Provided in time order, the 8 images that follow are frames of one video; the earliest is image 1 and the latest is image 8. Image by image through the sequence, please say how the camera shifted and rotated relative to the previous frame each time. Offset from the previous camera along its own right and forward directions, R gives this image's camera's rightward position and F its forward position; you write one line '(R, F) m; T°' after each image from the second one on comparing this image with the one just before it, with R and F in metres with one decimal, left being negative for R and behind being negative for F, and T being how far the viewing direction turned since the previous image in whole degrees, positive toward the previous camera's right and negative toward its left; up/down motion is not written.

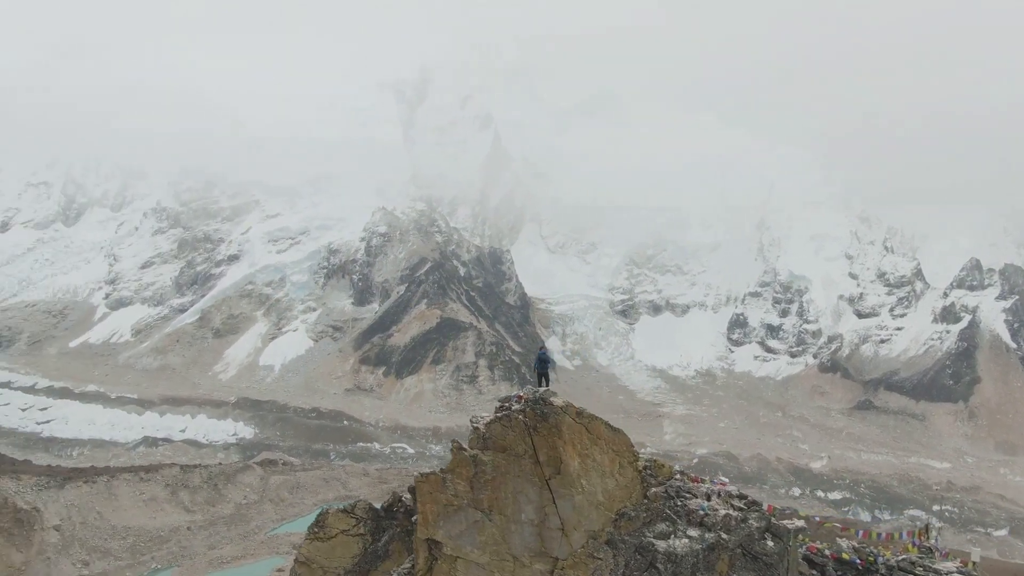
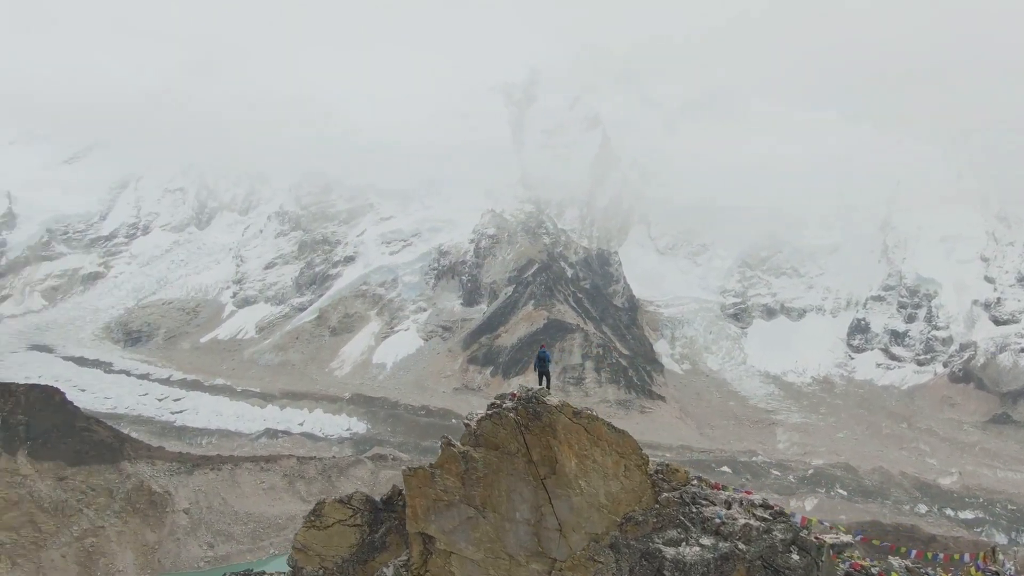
(+0.4, 0.0) m; -8°
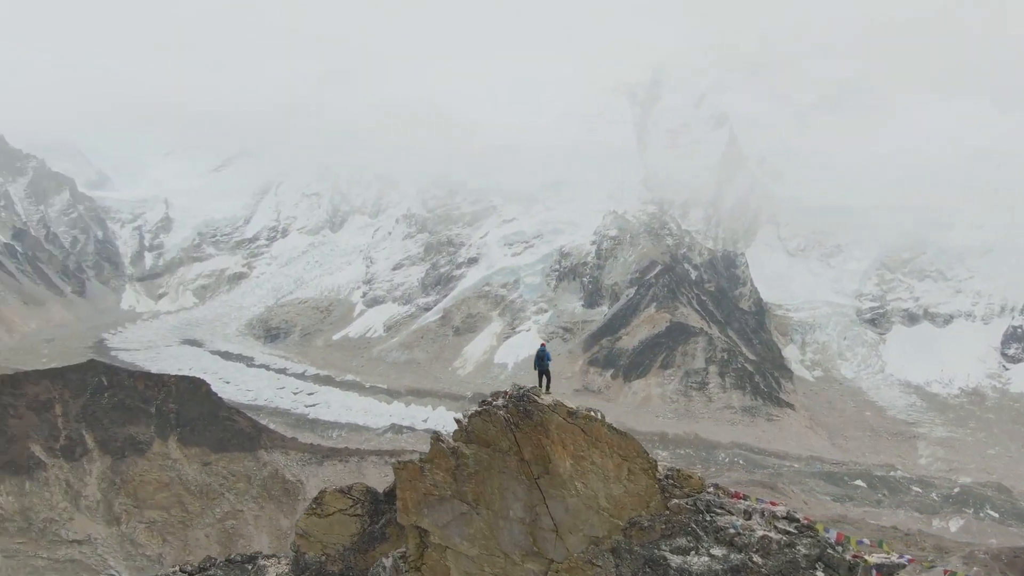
(+0.5, 0.0) m; -9°
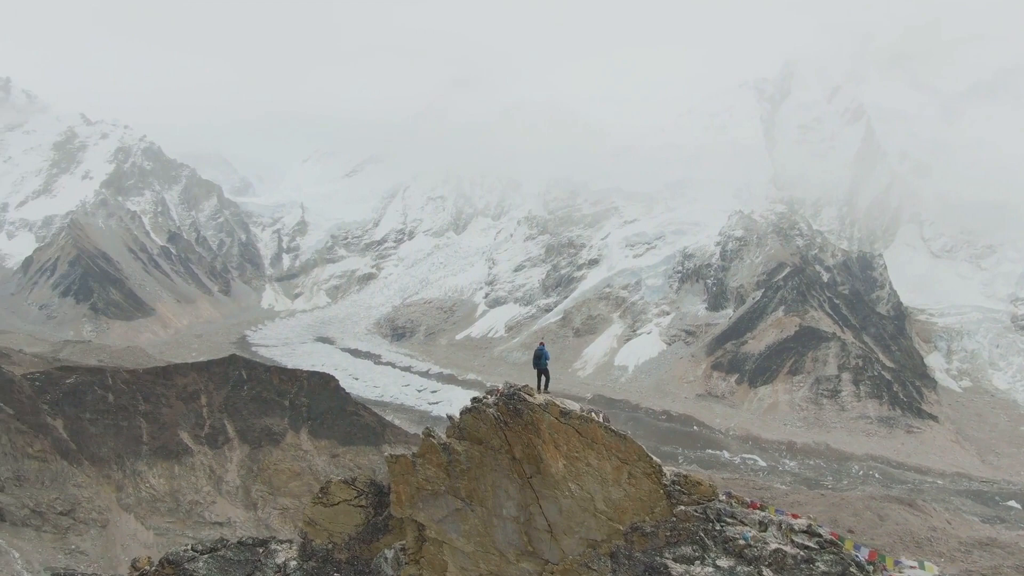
(+0.5, 0.0) m; -9°
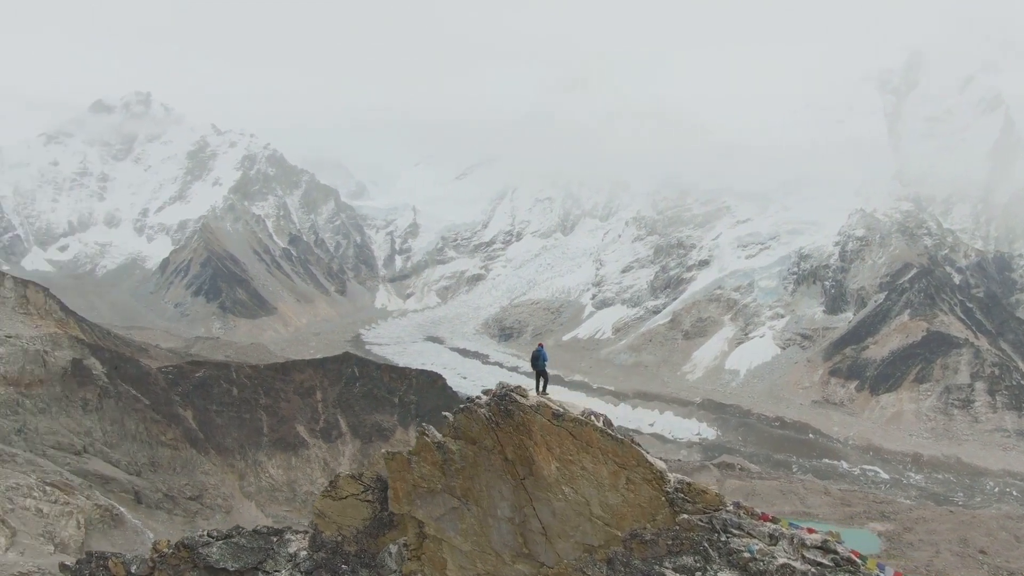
(+0.5, 0.0) m; -8°
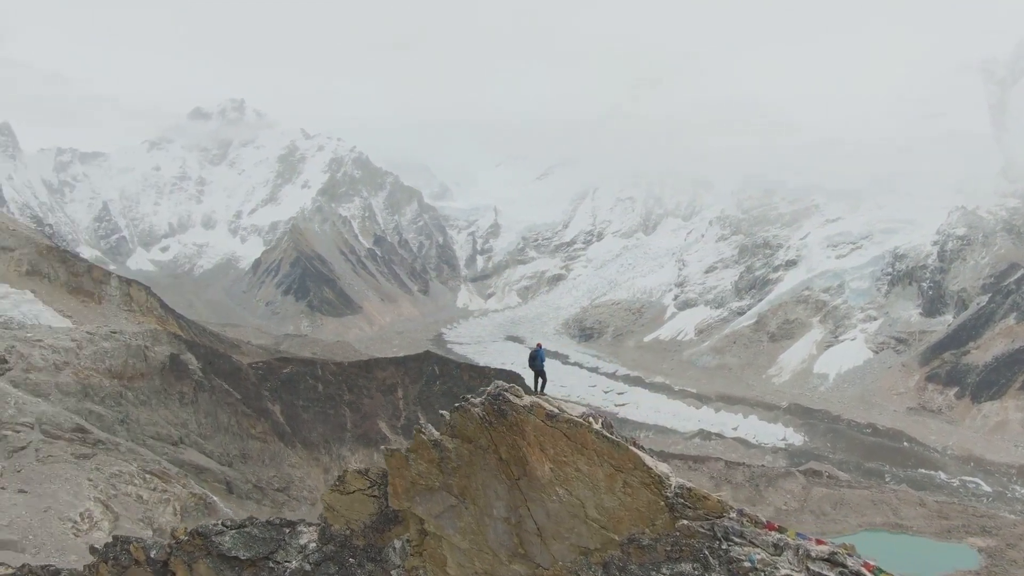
(+0.4, 0.0) m; -6°
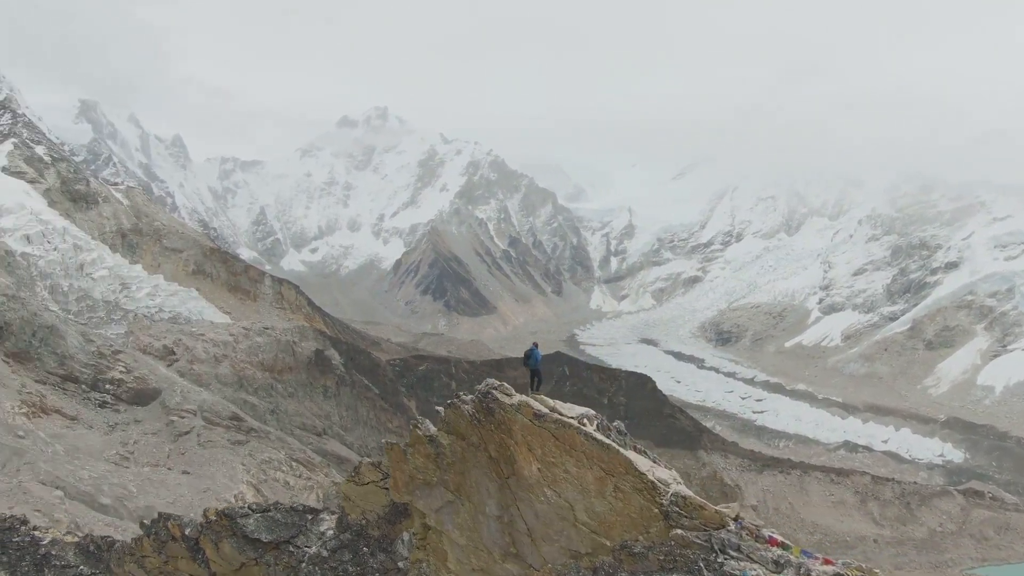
(+0.7, 0.0) m; -10°
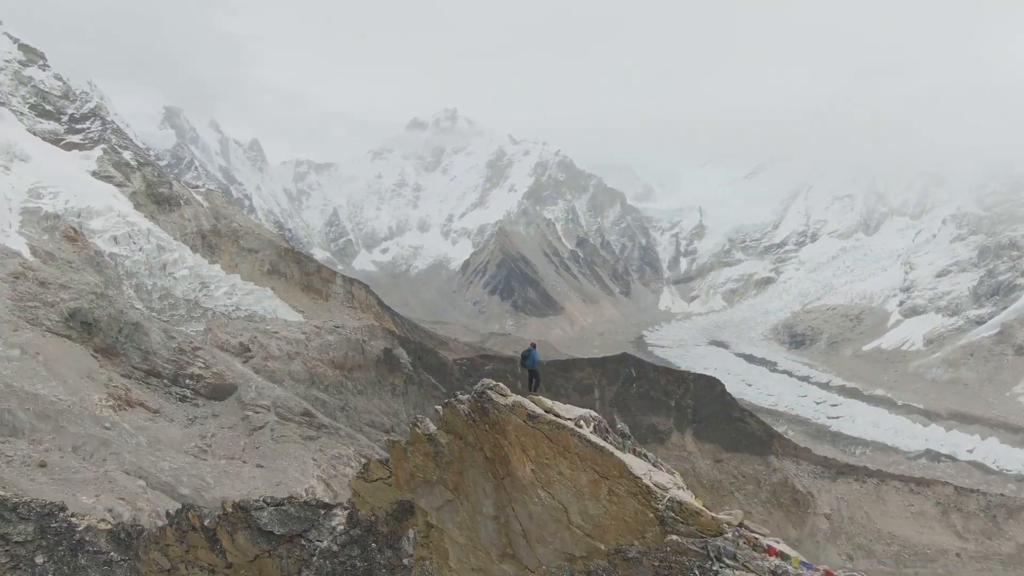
(+0.3, 0.0) m; -5°
